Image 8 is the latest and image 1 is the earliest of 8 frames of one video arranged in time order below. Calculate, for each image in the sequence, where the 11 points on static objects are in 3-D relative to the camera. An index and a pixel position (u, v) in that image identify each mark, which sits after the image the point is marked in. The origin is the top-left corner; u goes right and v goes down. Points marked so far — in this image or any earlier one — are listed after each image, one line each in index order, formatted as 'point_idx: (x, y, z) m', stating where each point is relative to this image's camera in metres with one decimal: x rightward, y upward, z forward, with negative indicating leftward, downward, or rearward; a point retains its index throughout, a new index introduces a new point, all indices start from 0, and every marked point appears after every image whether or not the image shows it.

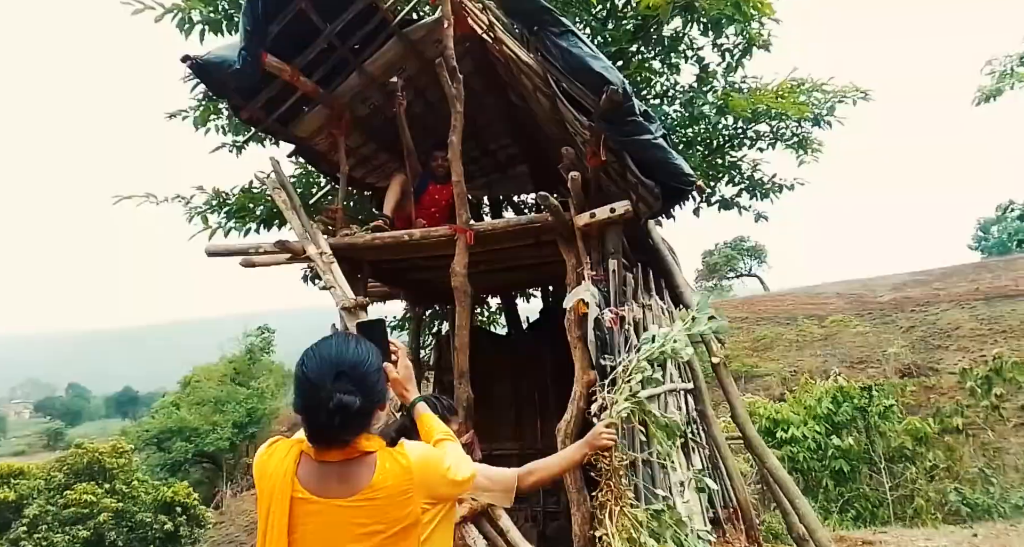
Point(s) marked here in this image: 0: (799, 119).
0: (+4.8, +2.5, +9.4) m
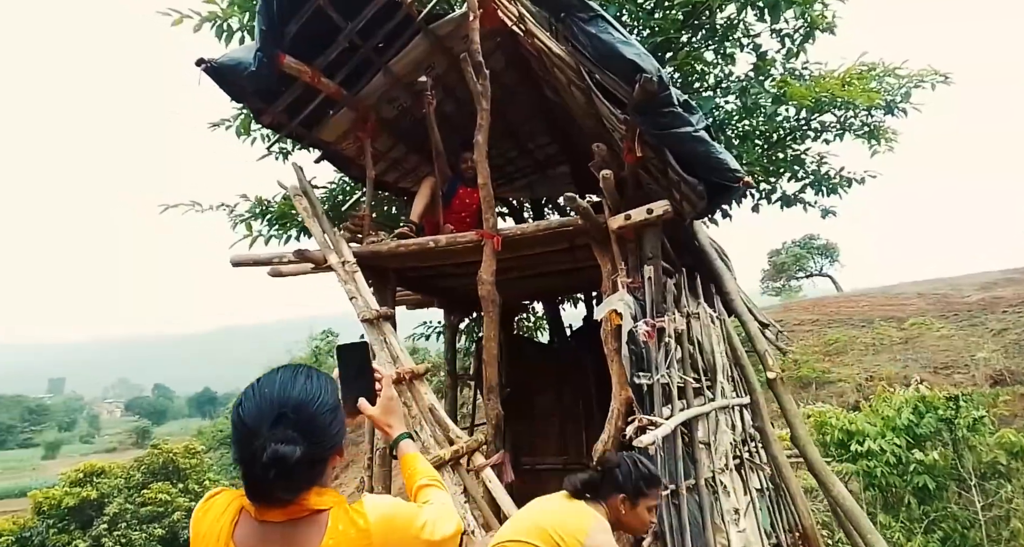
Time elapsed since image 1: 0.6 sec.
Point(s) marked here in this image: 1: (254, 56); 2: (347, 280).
0: (+5.4, +2.5, +8.6) m
1: (-1.9, +1.6, +4.1) m
2: (-1.3, -0.1, +4.4) m
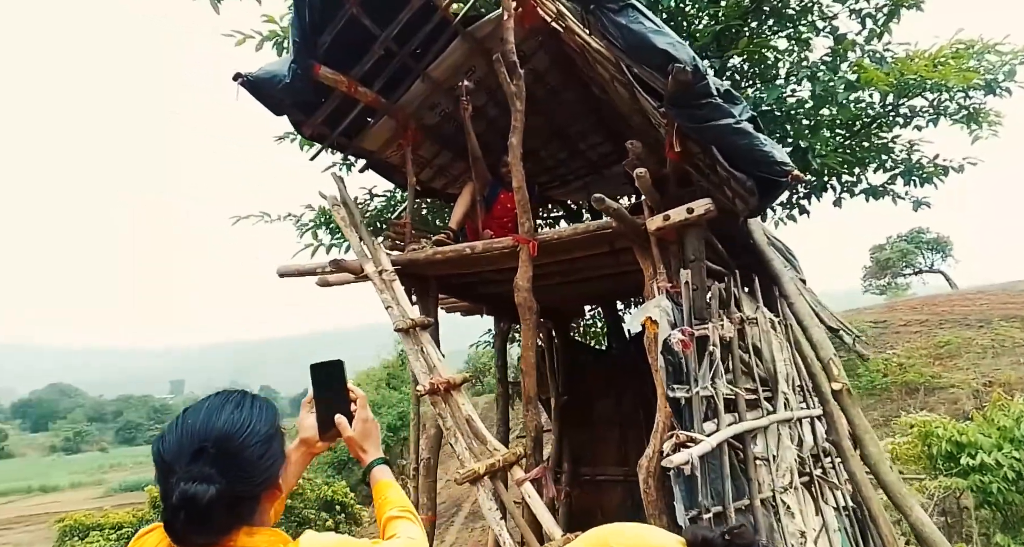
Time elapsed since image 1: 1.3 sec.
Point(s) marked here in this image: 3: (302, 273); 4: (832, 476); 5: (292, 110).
0: (+6.2, +2.5, +7.7) m
1: (-1.7, +1.5, +4.2) m
2: (-1.0, -0.1, +4.4) m
3: (-1.7, 0.0, +4.6) m
4: (+3.0, -1.9, +5.2) m
5: (-1.8, +1.4, +4.6) m
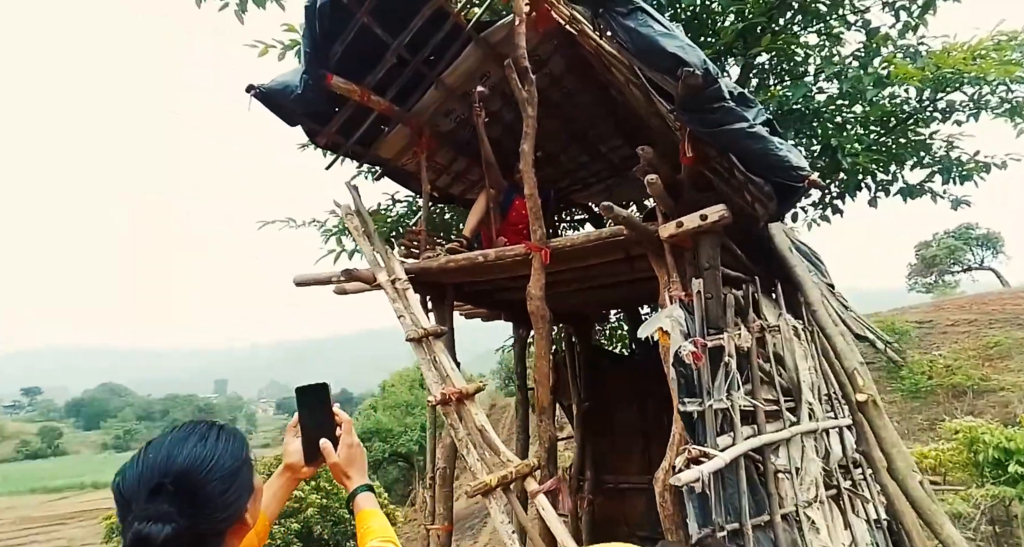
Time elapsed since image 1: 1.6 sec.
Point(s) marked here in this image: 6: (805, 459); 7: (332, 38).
0: (+6.4, +2.5, +7.3) m
1: (-1.6, +1.5, +4.3) m
2: (-0.9, -0.2, +4.4) m
3: (-1.6, -0.1, +4.6) m
4: (+3.1, -1.9, +5.0) m
5: (-1.7, +1.3, +4.7) m
6: (+2.2, -1.4, +4.3) m
7: (-1.4, +1.8, +4.3) m
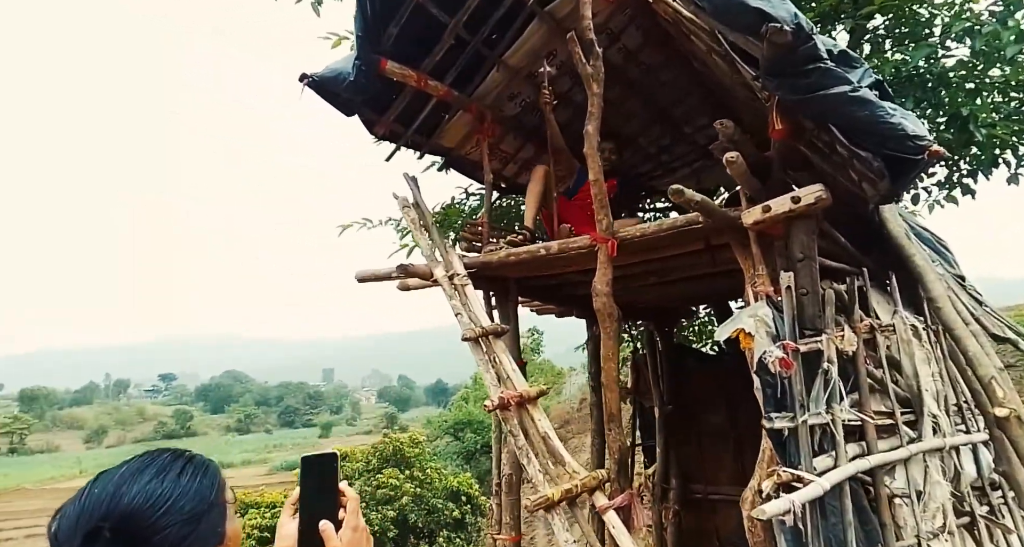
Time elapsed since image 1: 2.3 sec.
0: (+7.2, +2.7, +5.9) m
1: (-1.1, +1.5, +4.1) m
2: (-0.4, -0.2, +4.2) m
3: (-1.1, 0.0, +4.5) m
4: (+3.7, -1.8, +4.2) m
5: (-1.2, +1.3, +4.6) m
6: (+2.7, -1.4, +3.6) m
7: (-0.9, +1.8, +4.2) m
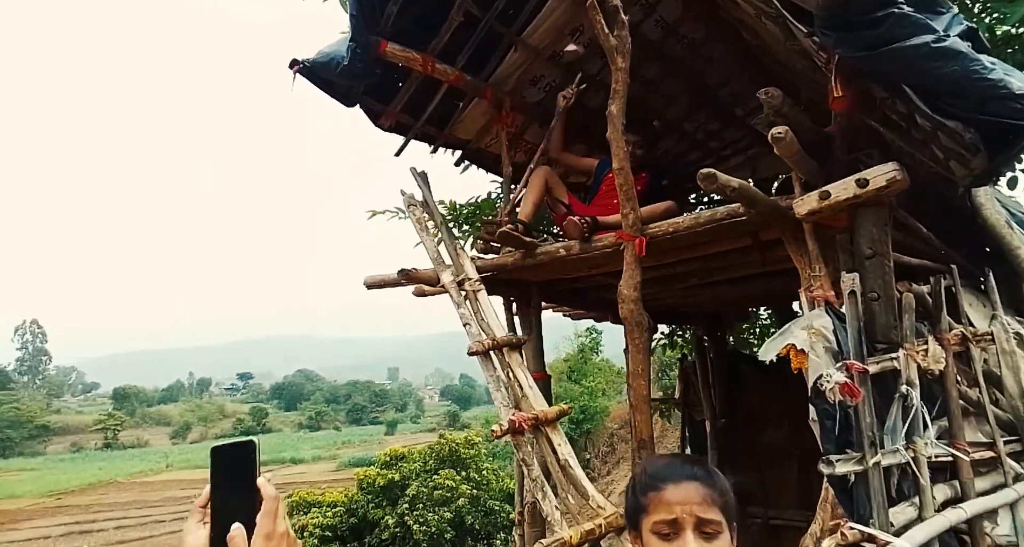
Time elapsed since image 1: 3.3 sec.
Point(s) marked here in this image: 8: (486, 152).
0: (+7.4, +2.8, +4.7) m
1: (-1.1, +1.4, +3.8) m
2: (-0.3, -0.2, +3.8) m
3: (-0.9, -0.1, +4.2) m
4: (+3.8, -1.8, +3.4) m
5: (-1.1, +1.3, +4.2) m
6: (+2.7, -1.3, +2.9) m
7: (-0.8, +1.8, +3.8) m
8: (-0.2, +1.0, +4.8) m
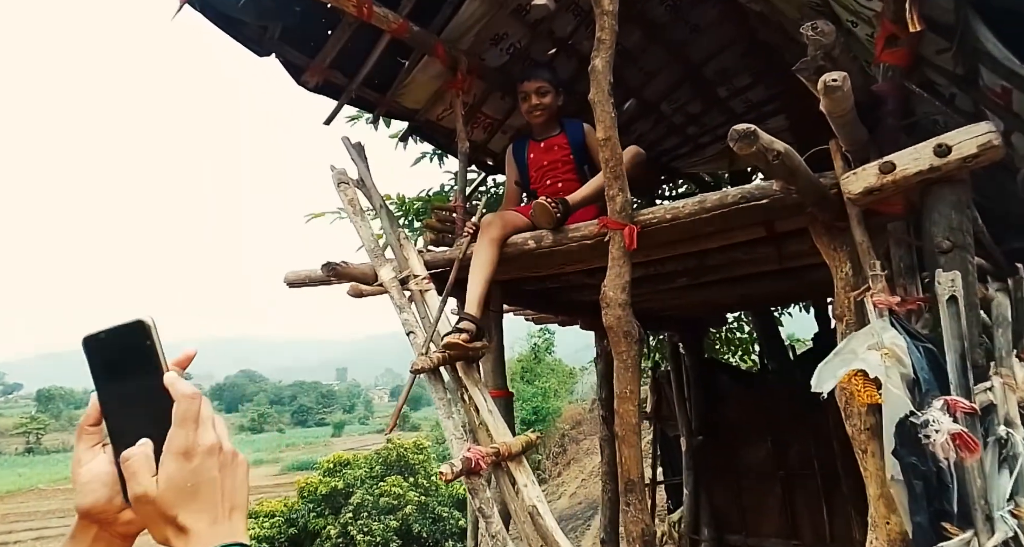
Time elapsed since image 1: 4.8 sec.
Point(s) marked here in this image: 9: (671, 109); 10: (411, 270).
0: (+7.1, +2.7, +4.6) m
1: (-1.3, +1.5, +3.0) m
2: (-0.6, -0.2, +3.0) m
3: (-1.2, 0.0, +3.3) m
4: (+3.5, -1.8, +2.9) m
5: (-1.3, +1.3, +3.4) m
6: (+2.6, -1.3, +2.4) m
7: (-1.0, +1.8, +3.0) m
8: (-0.5, +1.1, +4.1) m
9: (+1.4, +1.5, +5.1) m
10: (-0.5, 0.0, +3.1) m
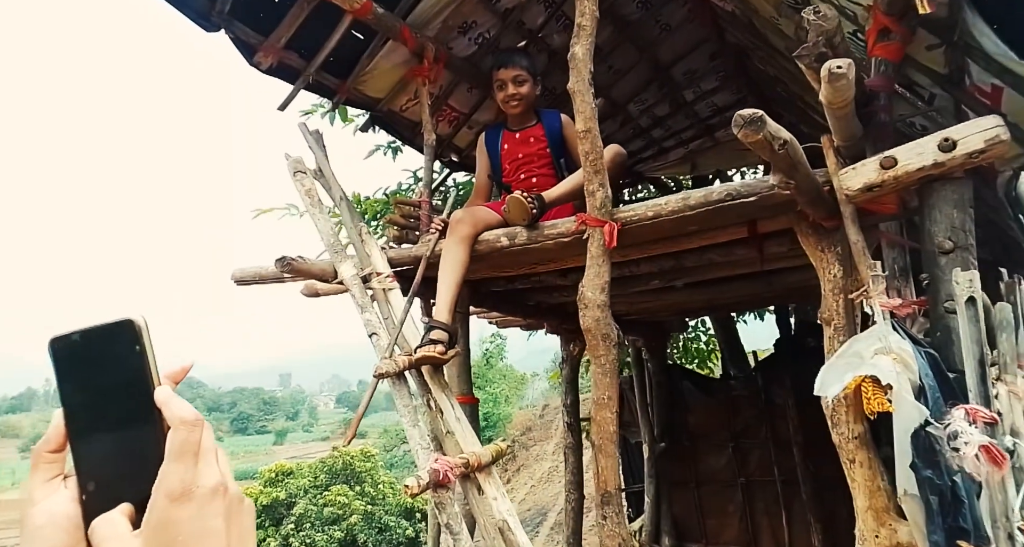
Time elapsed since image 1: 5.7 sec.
0: (+6.9, +2.6, +5.0) m
1: (-1.4, +1.5, +2.7) m
2: (-0.7, -0.2, +2.8) m
3: (-1.4, 0.0, +3.0) m
4: (+3.4, -1.9, +3.0) m
5: (-1.5, +1.3, +3.1) m
6: (+2.4, -1.4, +2.4) m
7: (-1.2, +1.8, +2.7) m
8: (-0.7, +1.1, +3.8) m
9: (+1.1, +1.5, +5.0) m
10: (-0.7, 0.0, +2.8) m
